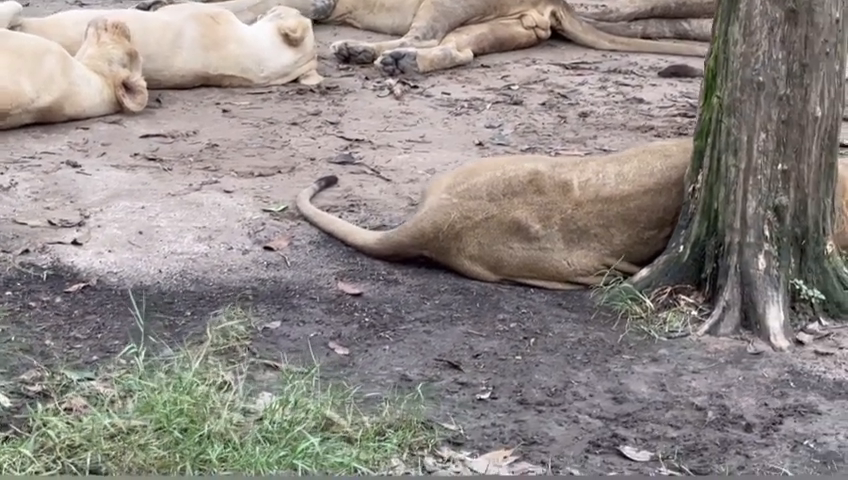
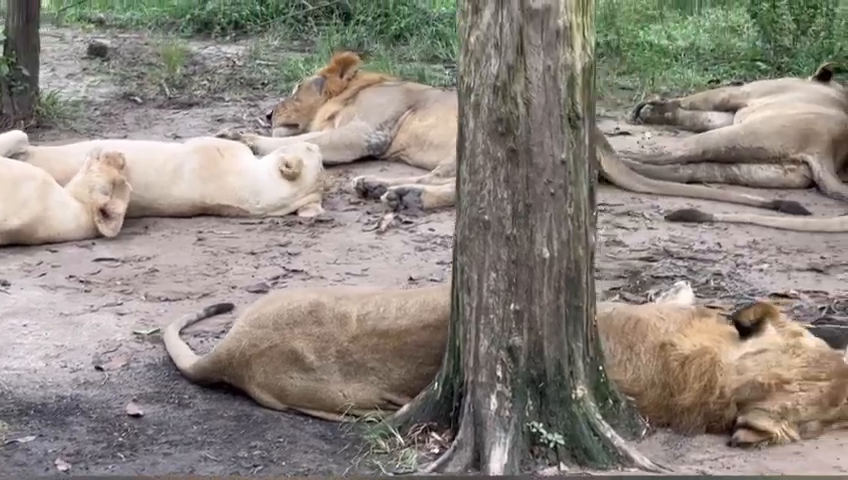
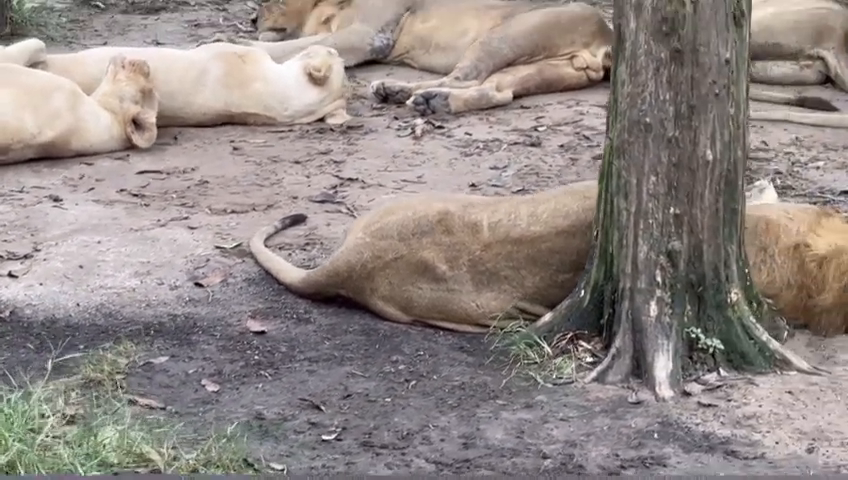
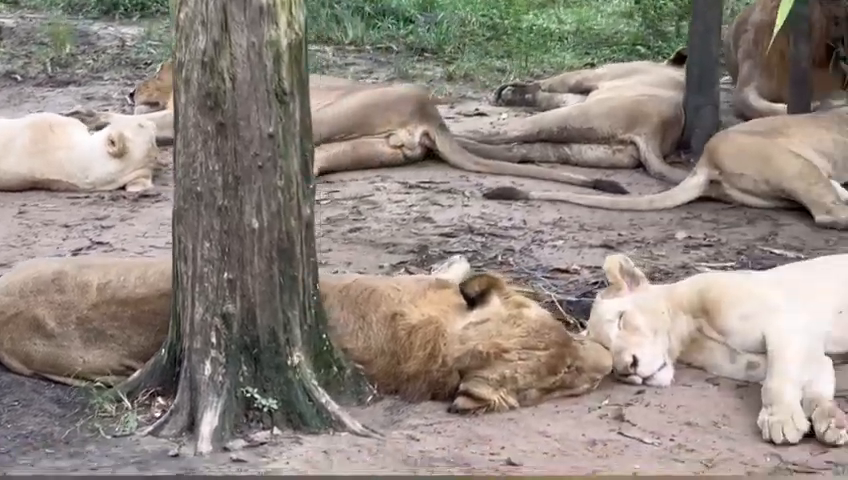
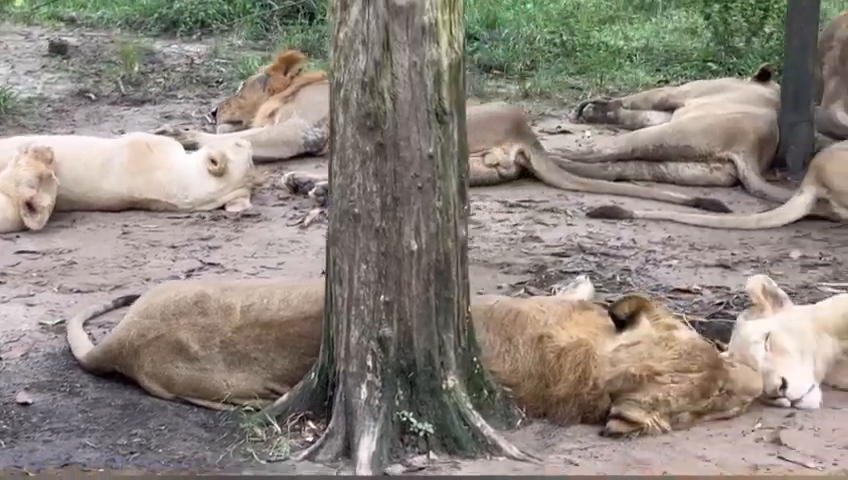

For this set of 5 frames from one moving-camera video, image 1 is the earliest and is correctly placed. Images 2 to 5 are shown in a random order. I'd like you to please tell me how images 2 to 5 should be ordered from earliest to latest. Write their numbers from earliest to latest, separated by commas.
3, 2, 5, 4
